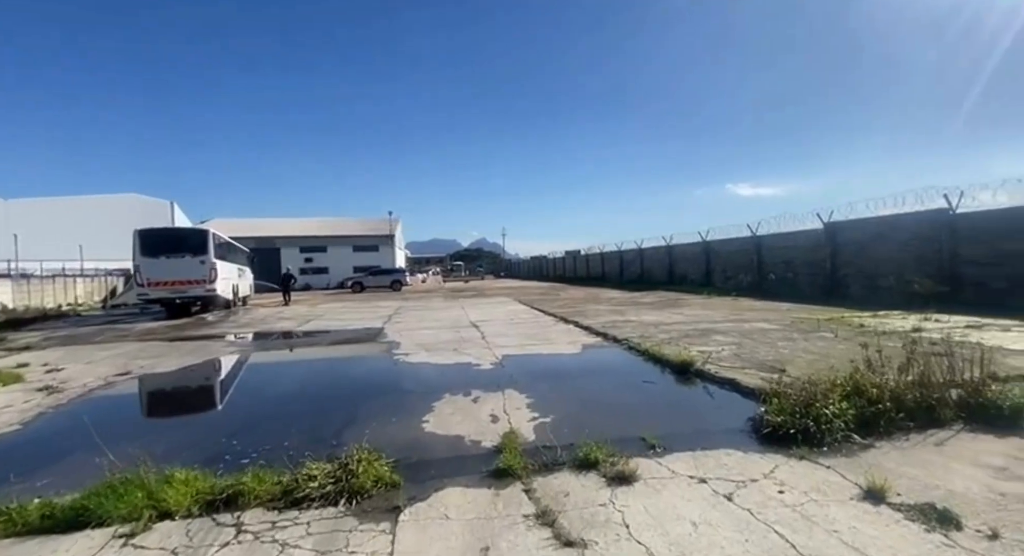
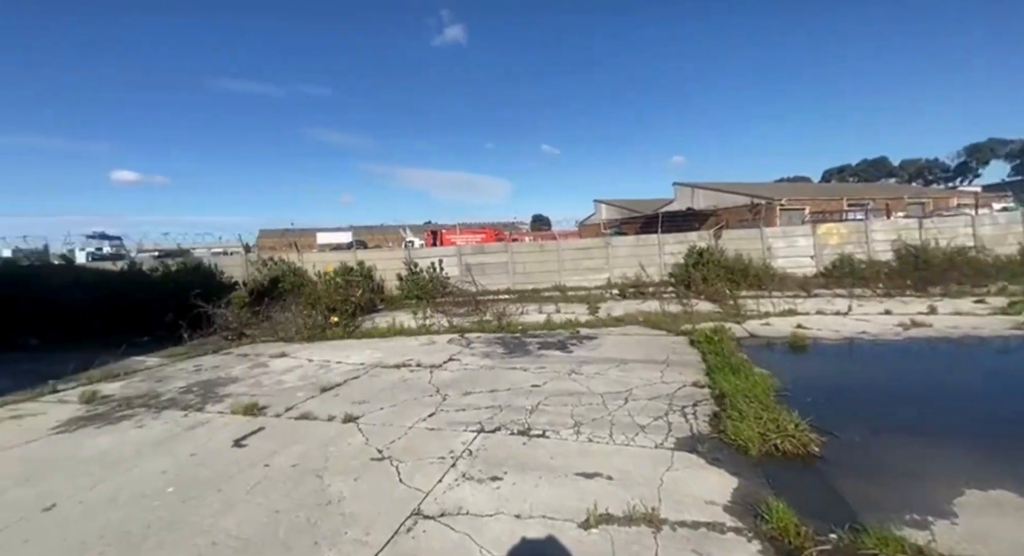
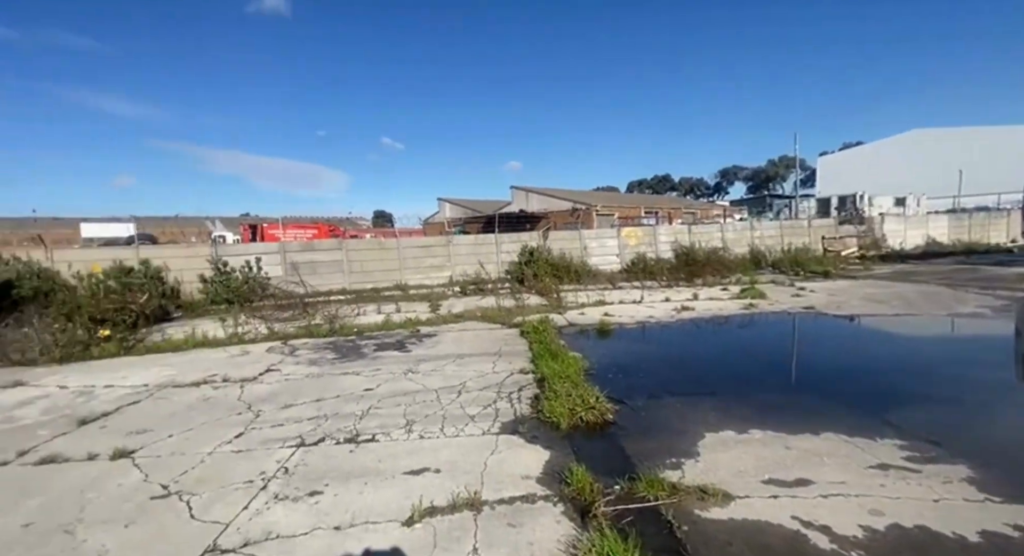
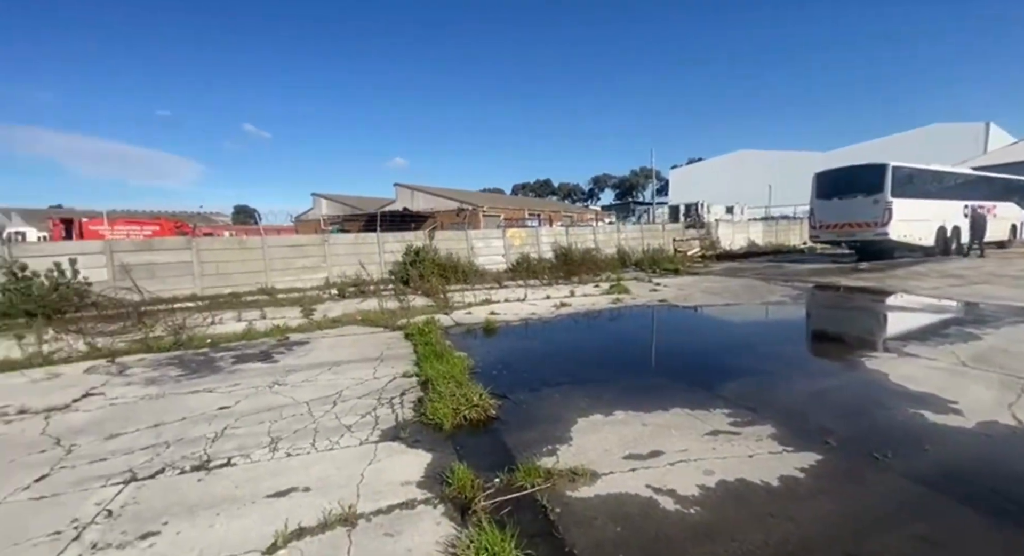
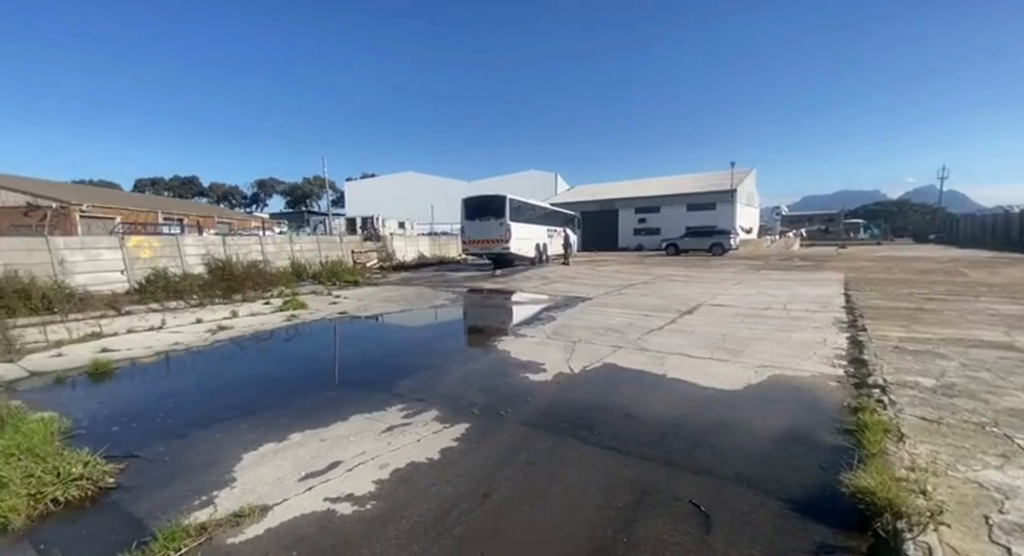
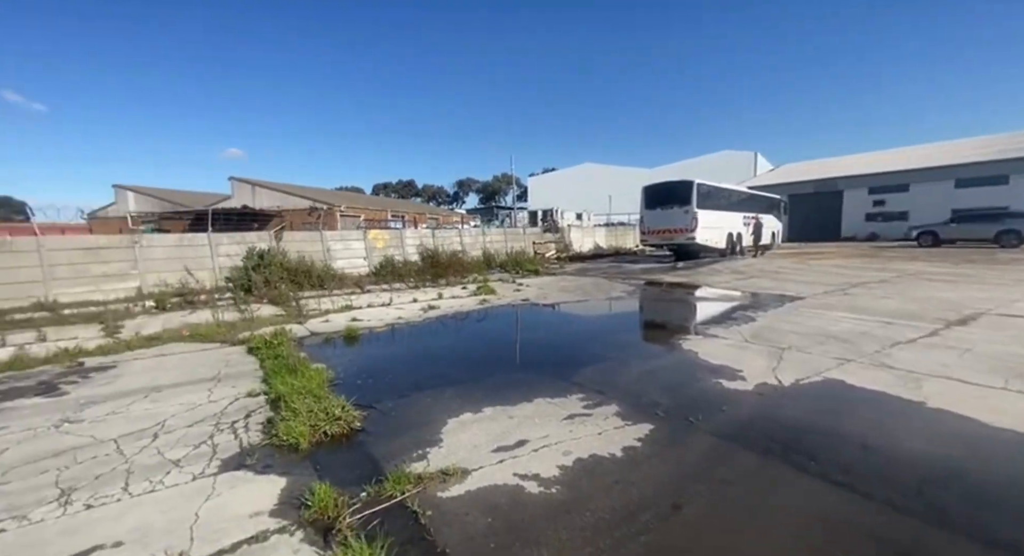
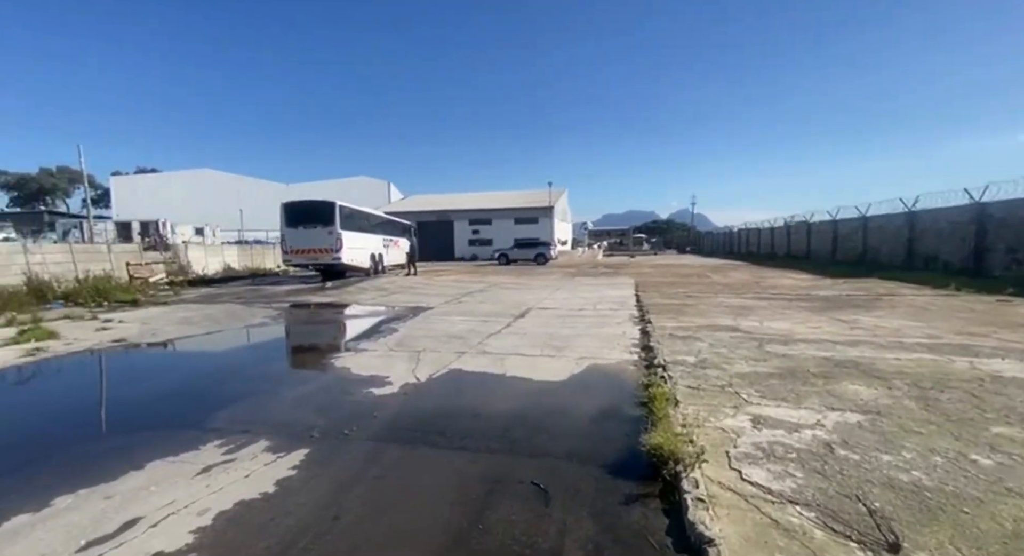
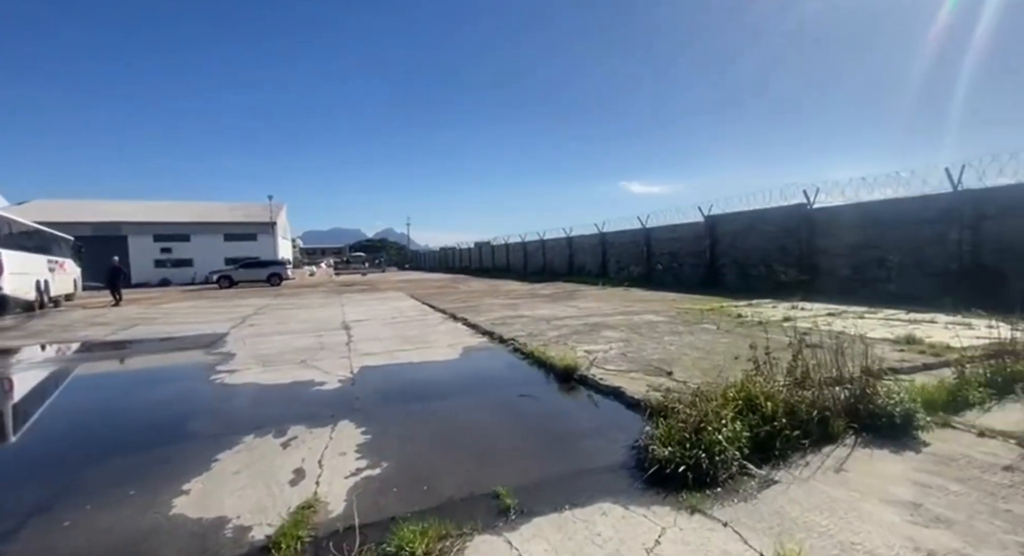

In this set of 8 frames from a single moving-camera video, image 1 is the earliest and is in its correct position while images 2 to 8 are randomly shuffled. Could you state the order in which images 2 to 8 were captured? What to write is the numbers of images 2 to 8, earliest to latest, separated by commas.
8, 7, 5, 6, 4, 3, 2
